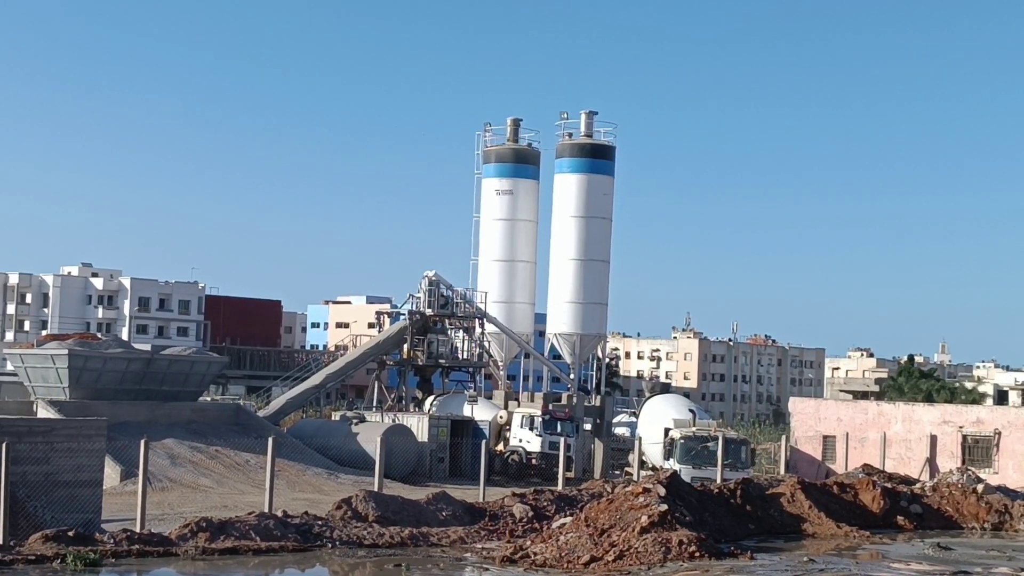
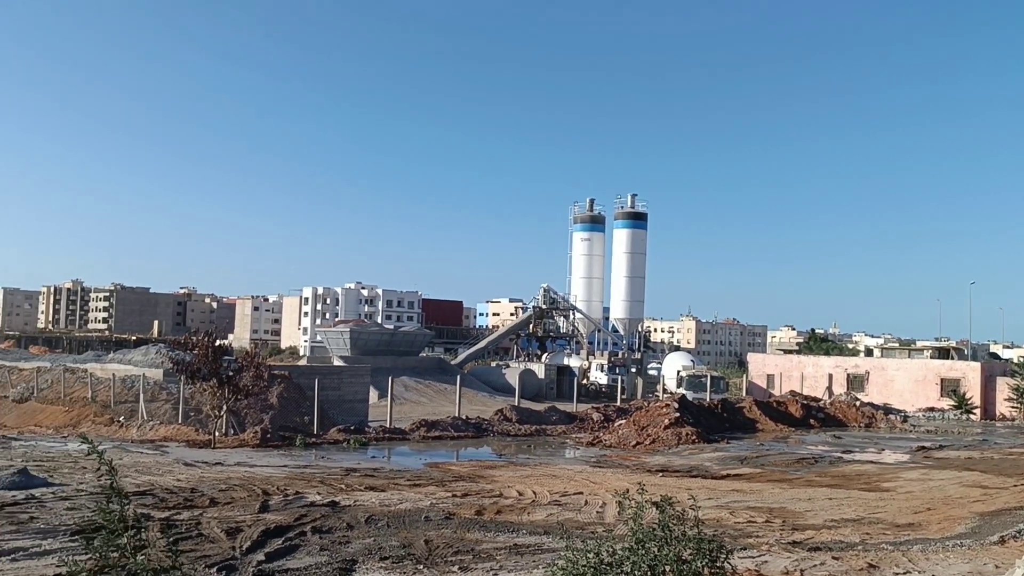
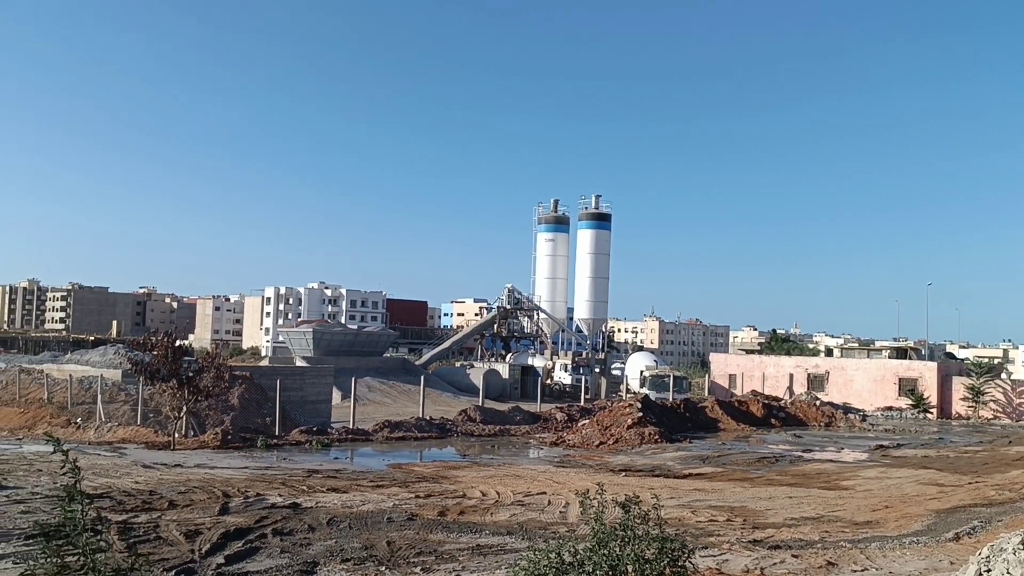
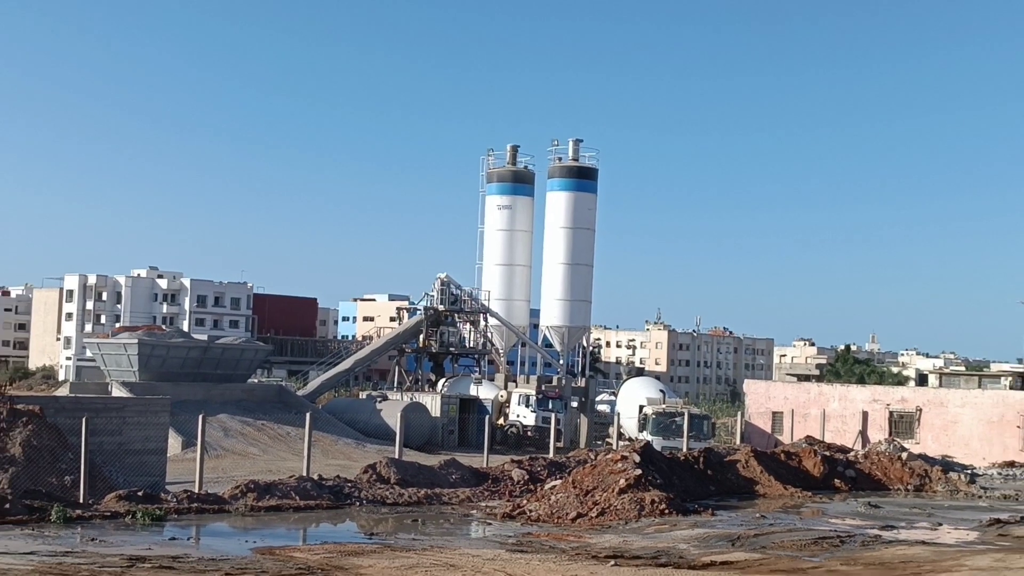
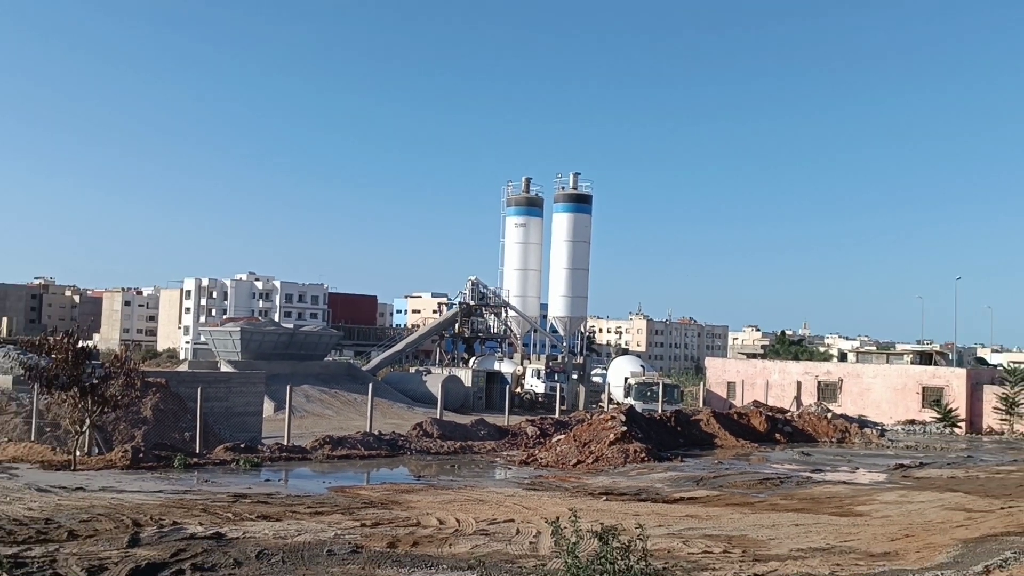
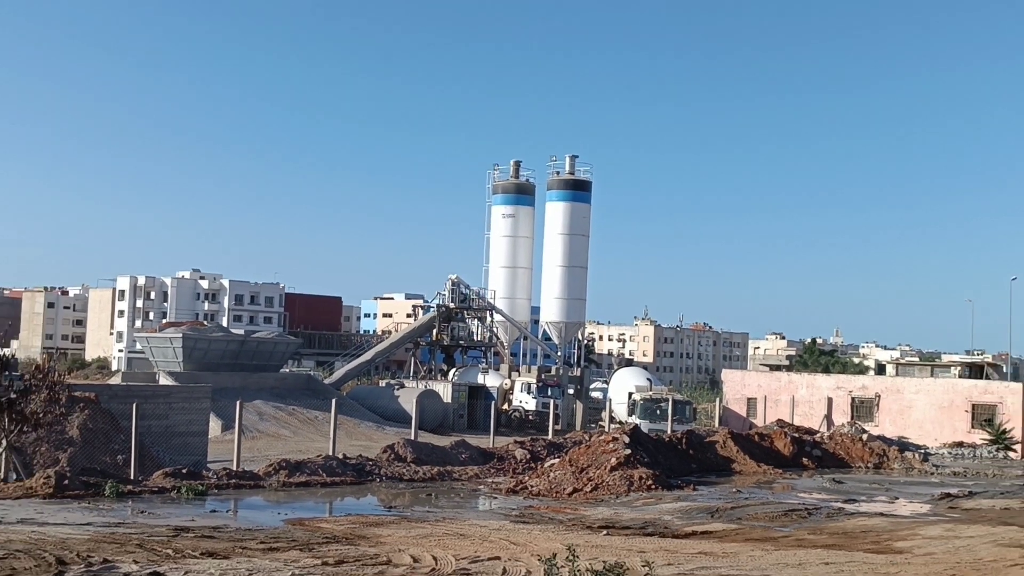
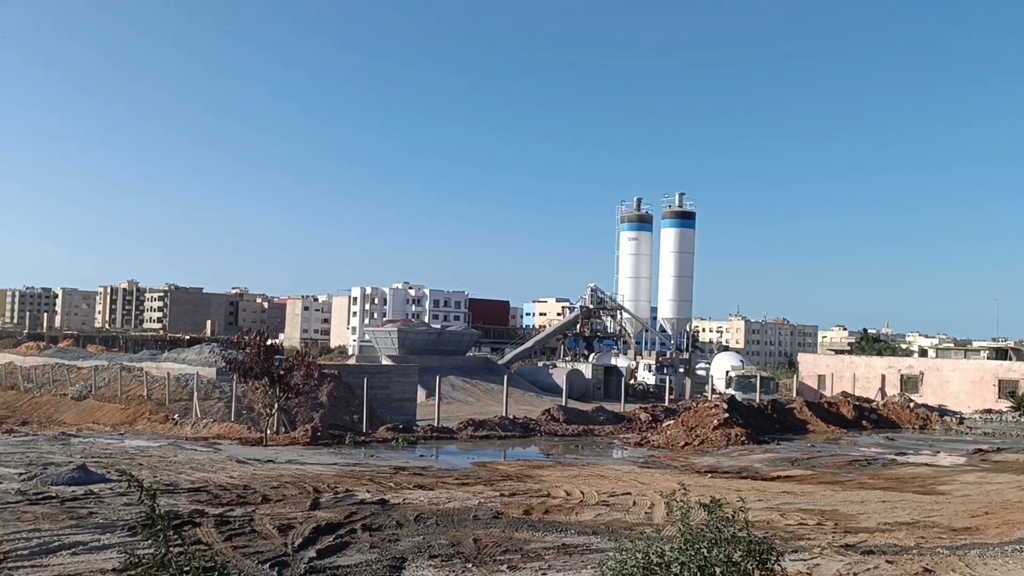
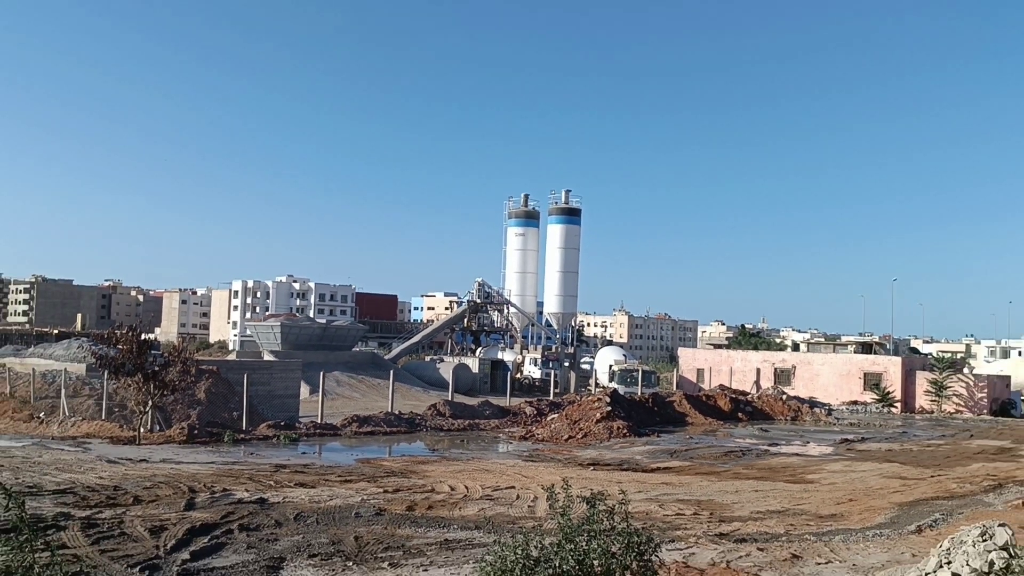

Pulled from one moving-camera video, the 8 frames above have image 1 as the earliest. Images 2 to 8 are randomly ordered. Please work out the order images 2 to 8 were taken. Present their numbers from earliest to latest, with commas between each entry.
4, 6, 5, 8, 3, 2, 7
